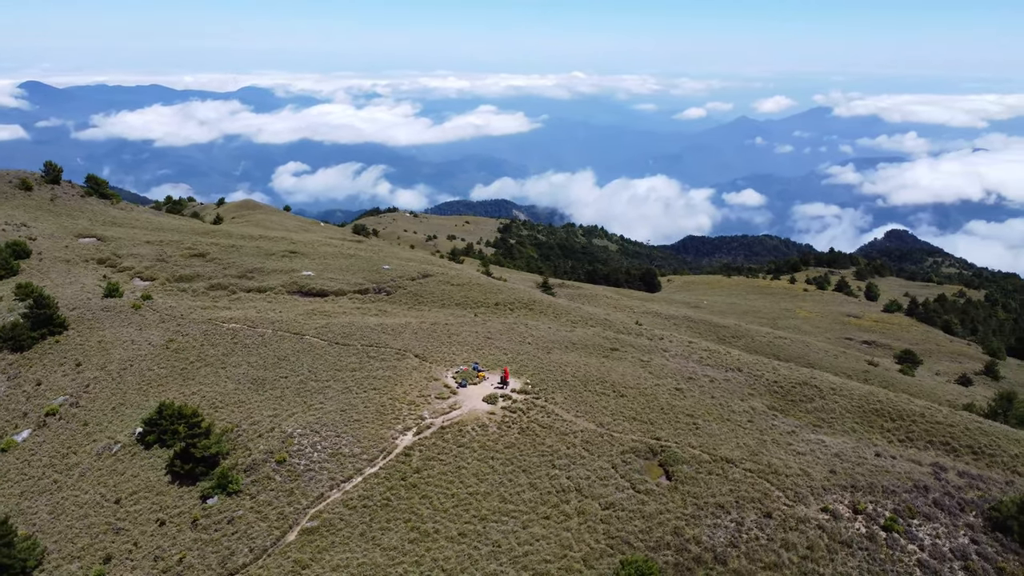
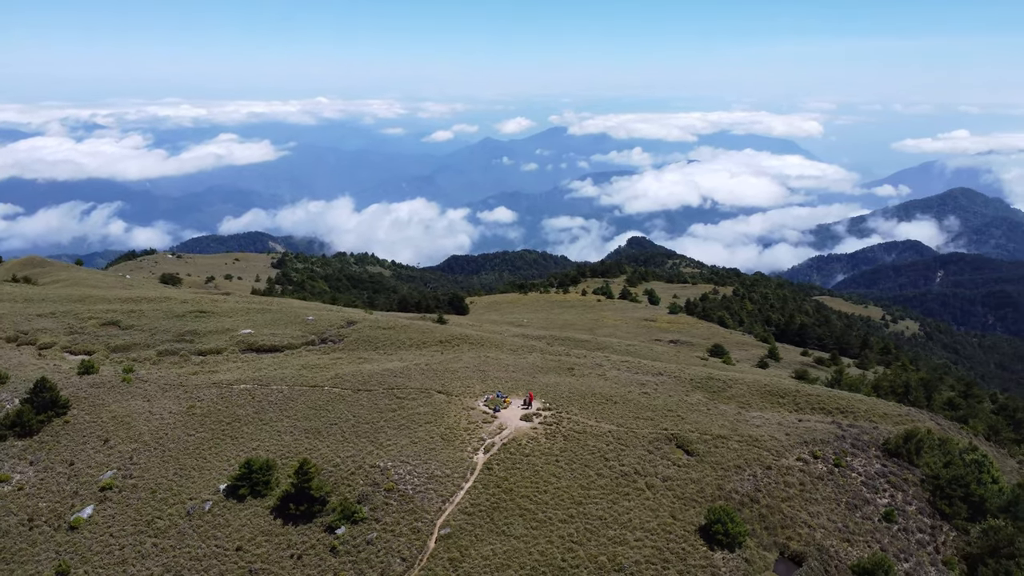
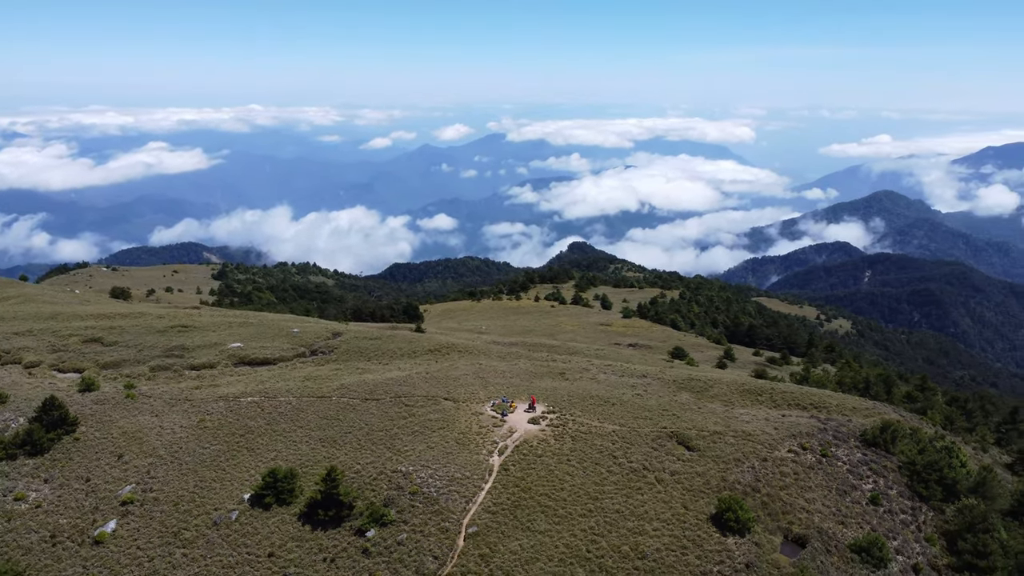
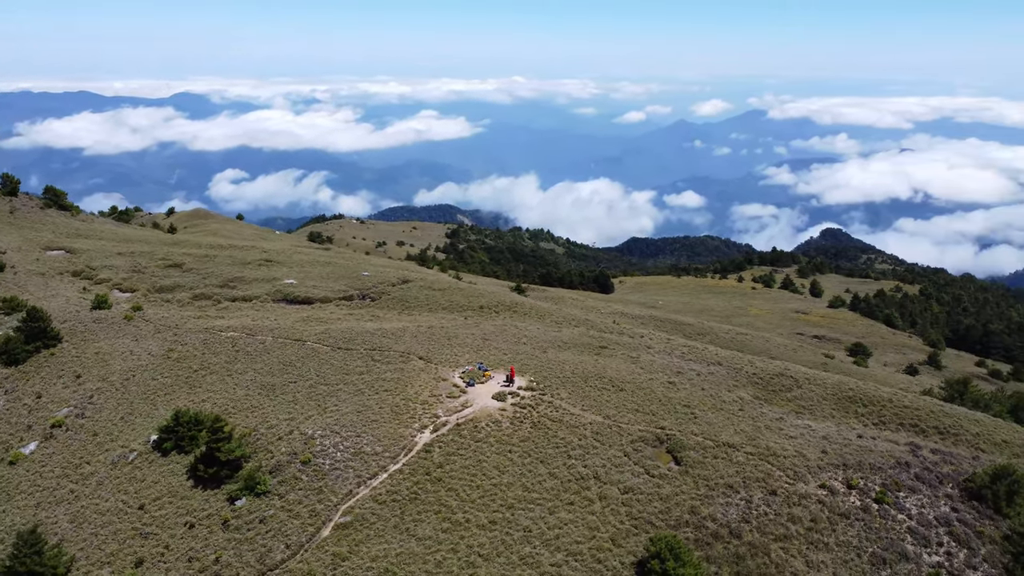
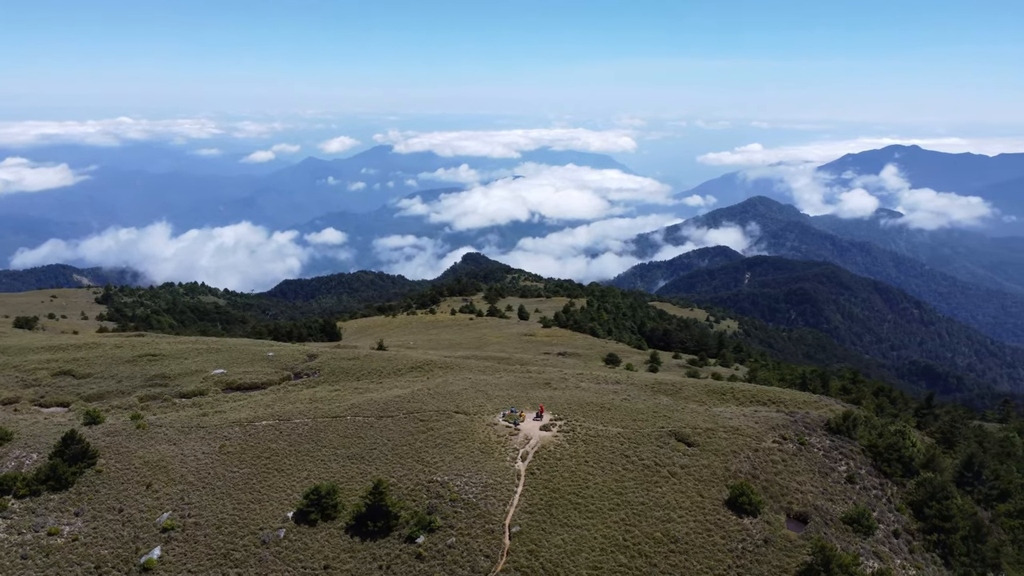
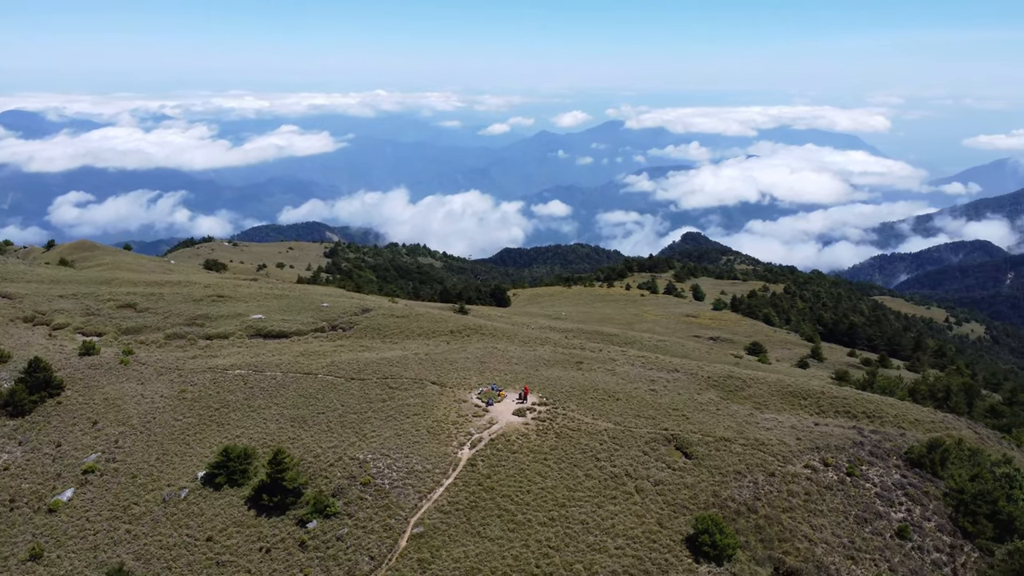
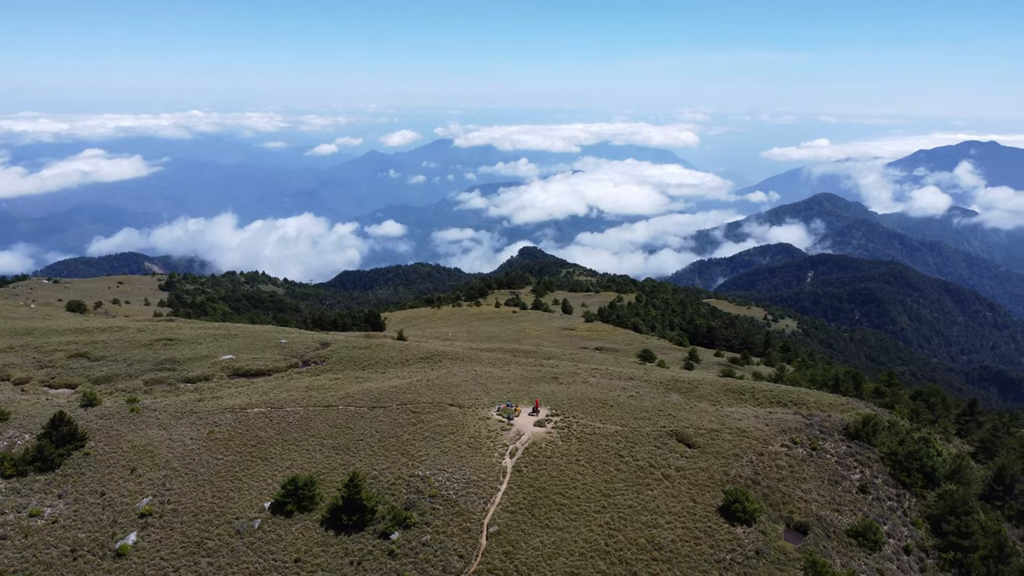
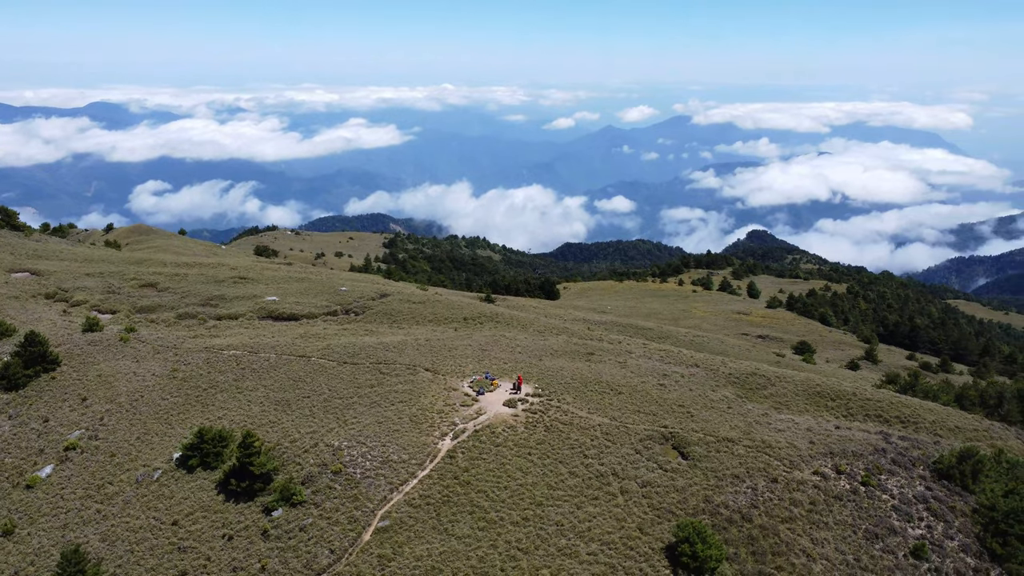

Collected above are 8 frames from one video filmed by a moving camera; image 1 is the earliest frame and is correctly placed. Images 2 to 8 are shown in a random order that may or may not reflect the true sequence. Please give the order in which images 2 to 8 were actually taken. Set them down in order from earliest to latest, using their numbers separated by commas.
4, 8, 6, 2, 3, 7, 5
